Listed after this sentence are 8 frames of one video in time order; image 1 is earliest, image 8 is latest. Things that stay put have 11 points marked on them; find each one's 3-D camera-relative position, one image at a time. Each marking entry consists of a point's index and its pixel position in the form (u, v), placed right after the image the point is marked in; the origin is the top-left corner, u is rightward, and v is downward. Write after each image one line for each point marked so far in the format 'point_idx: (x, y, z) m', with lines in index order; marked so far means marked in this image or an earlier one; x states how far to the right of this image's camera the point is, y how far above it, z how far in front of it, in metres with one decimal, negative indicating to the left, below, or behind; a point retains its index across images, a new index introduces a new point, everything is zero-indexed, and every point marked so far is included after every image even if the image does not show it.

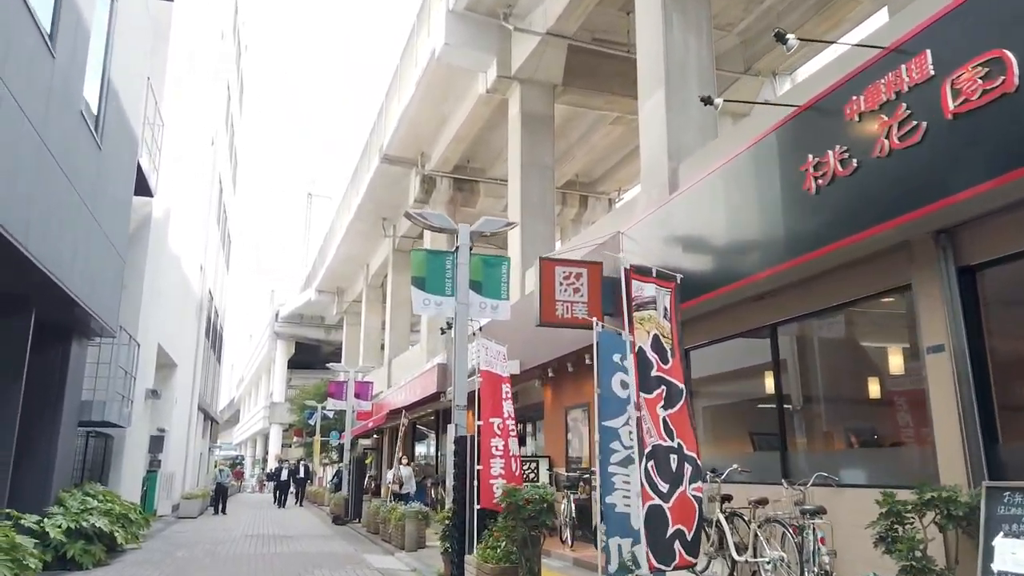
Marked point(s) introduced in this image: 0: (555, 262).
0: (+0.6, +0.4, +9.9) m
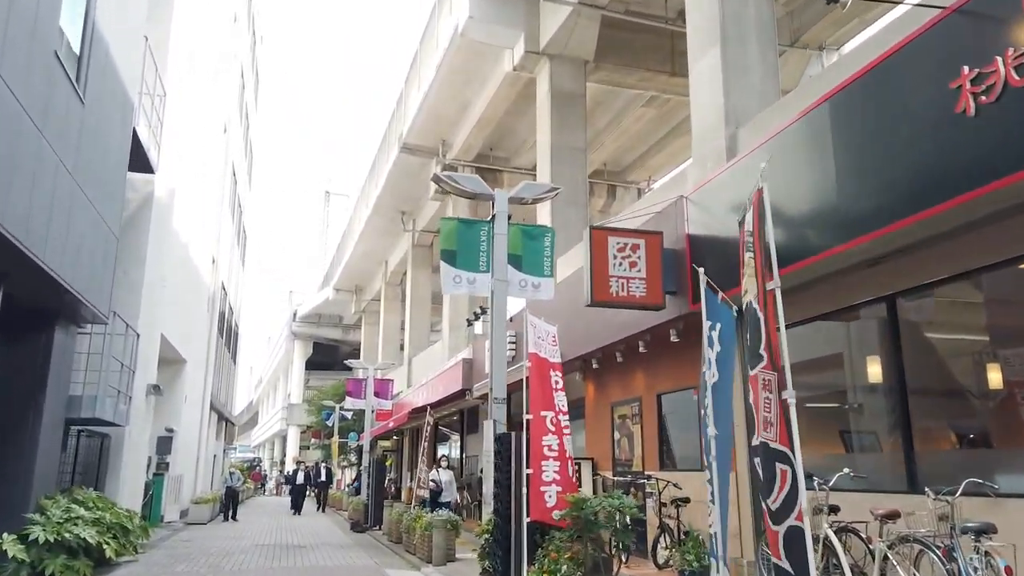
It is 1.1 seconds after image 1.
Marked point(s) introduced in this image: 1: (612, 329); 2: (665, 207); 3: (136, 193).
0: (+1.1, +0.7, +8.5) m
1: (+1.4, -0.5, +9.9) m
2: (+1.8, +1.0, +9.1) m
3: (-6.5, +1.6, +13.1) m
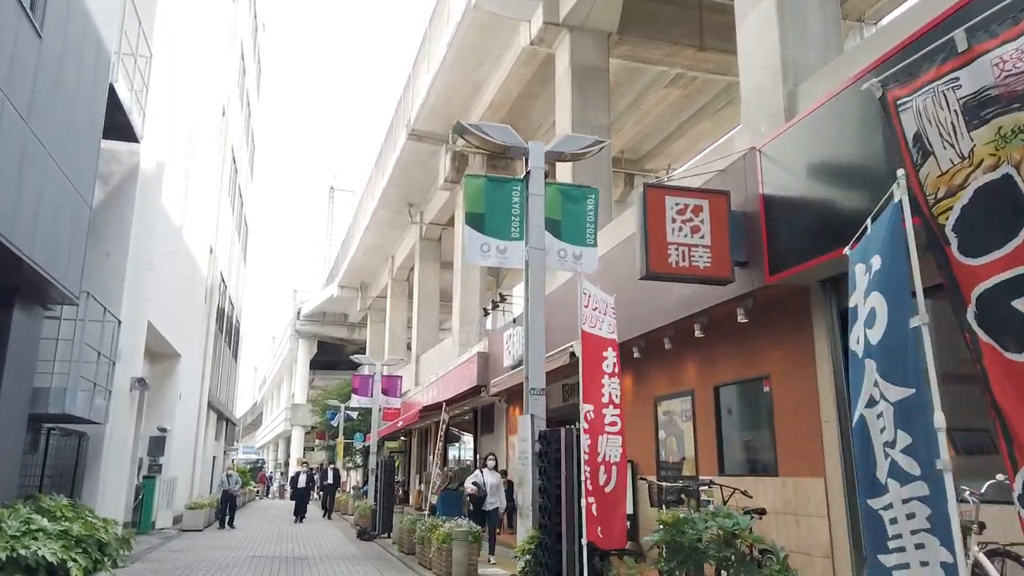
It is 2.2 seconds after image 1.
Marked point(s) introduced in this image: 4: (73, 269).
0: (+1.5, +0.9, +7.2) m
1: (+1.7, -0.2, +8.6) m
2: (+2.2, +1.3, +7.7) m
3: (-6.1, +1.9, +11.7) m
4: (-5.1, +0.2, +8.8) m
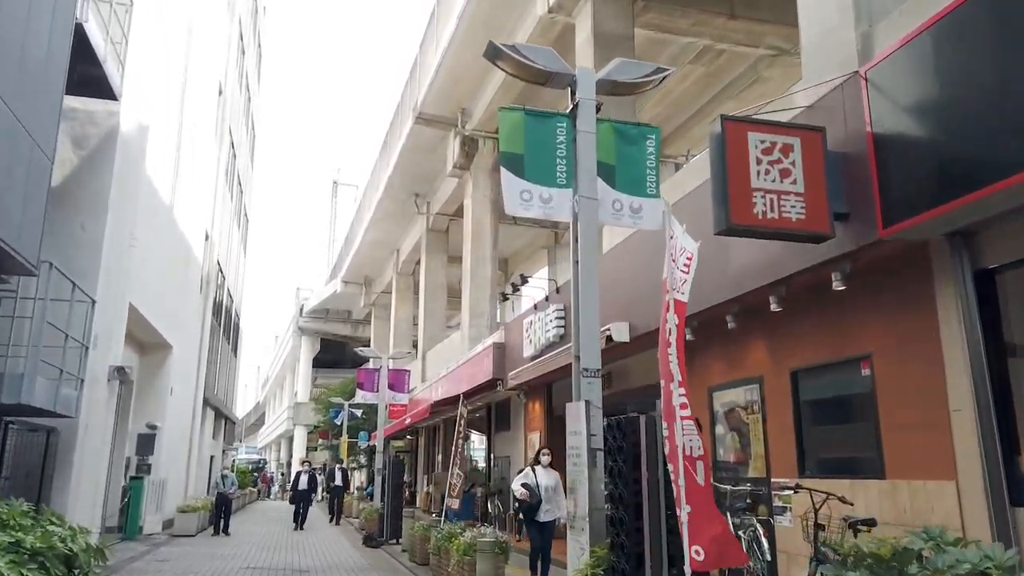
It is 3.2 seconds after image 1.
0: (+1.8, +1.3, +5.8) m
1: (+2.1, +0.1, +7.2) m
2: (+2.6, +1.6, +6.3) m
3: (-5.8, +2.2, +10.4) m
4: (-4.8, +0.5, +7.4) m
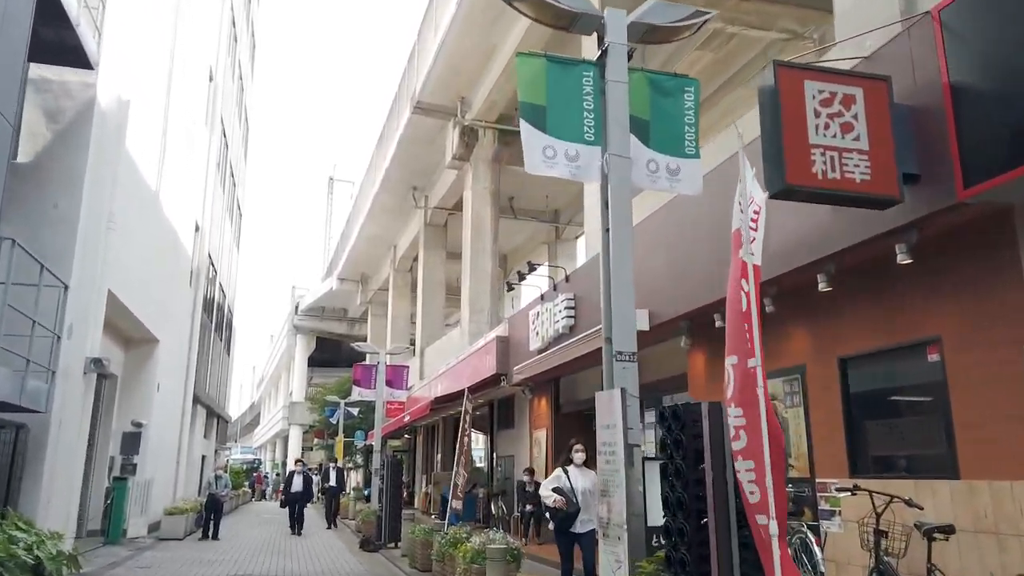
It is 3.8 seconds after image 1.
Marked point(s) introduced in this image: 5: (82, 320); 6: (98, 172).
0: (+2.0, +1.5, +5.1) m
1: (+2.2, +0.3, +6.4) m
2: (+2.7, +1.8, +5.6) m
3: (-5.7, +2.4, +9.6) m
4: (-4.6, +0.7, +6.7) m
5: (-5.5, -0.4, +9.7) m
6: (-5.5, +1.5, +10.0) m
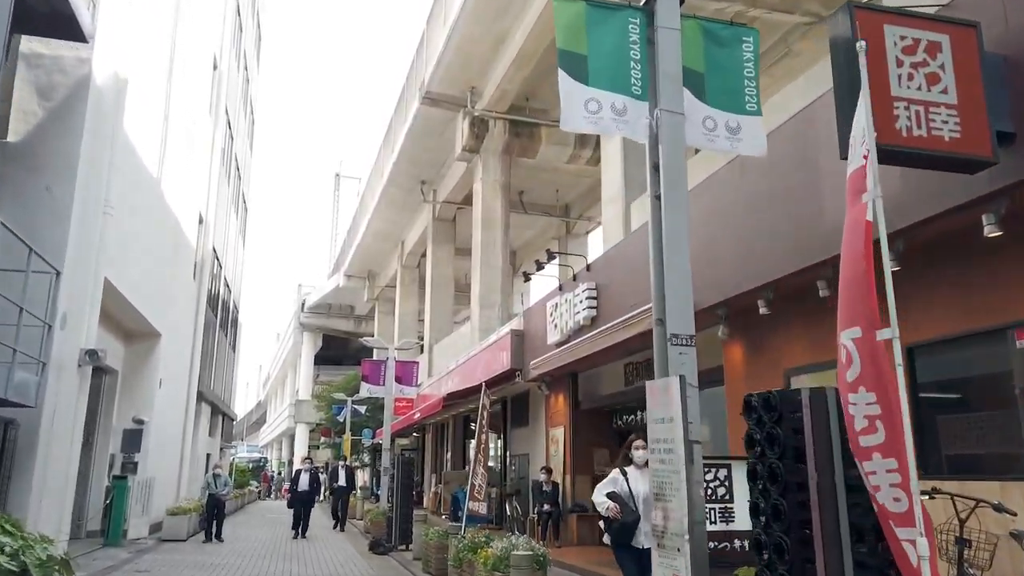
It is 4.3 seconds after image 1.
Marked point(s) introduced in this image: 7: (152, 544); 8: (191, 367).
0: (+2.2, +1.6, +4.4) m
1: (+2.5, +0.4, +5.8) m
2: (+2.9, +1.9, +5.0) m
3: (-5.4, +2.6, +9.1) m
4: (-4.4, +0.9, +6.1) m
5: (-5.3, -0.3, +9.2) m
6: (-5.2, +1.7, +9.4) m
7: (-6.5, -4.6, +13.7) m
8: (-8.3, -2.0, +19.4) m
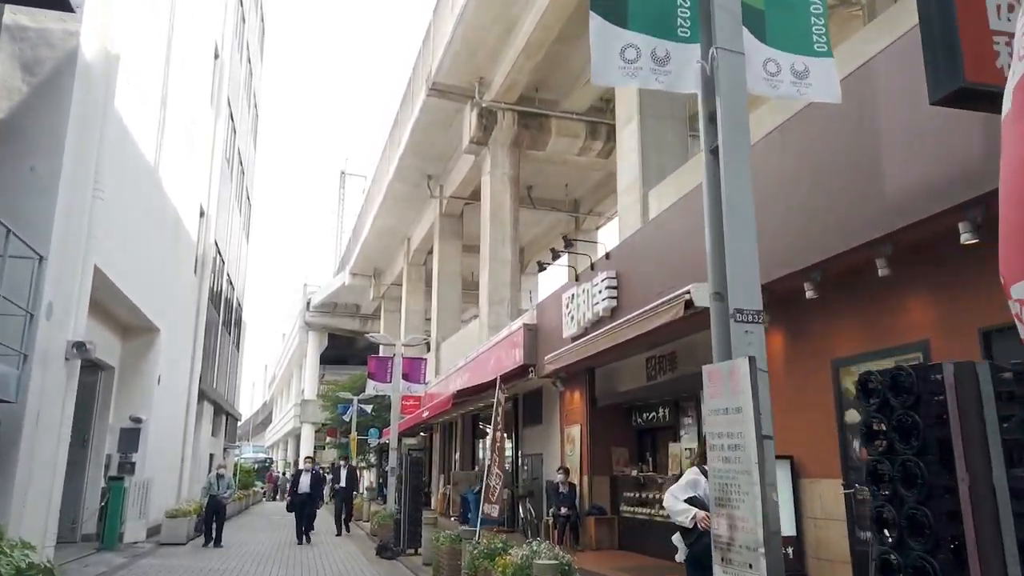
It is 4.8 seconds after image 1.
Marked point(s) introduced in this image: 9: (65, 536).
0: (+2.3, +1.8, +3.8) m
1: (+2.6, +0.6, +5.2) m
2: (+3.1, +2.1, +4.3) m
3: (-5.2, +2.7, +8.5) m
4: (-4.2, +1.0, +5.5) m
5: (-5.1, -0.1, +8.6) m
6: (-5.0, +1.8, +8.8) m
7: (-6.3, -4.5, +13.1) m
8: (-8.0, -1.9, +18.9) m
9: (-7.7, -4.3, +13.0) m
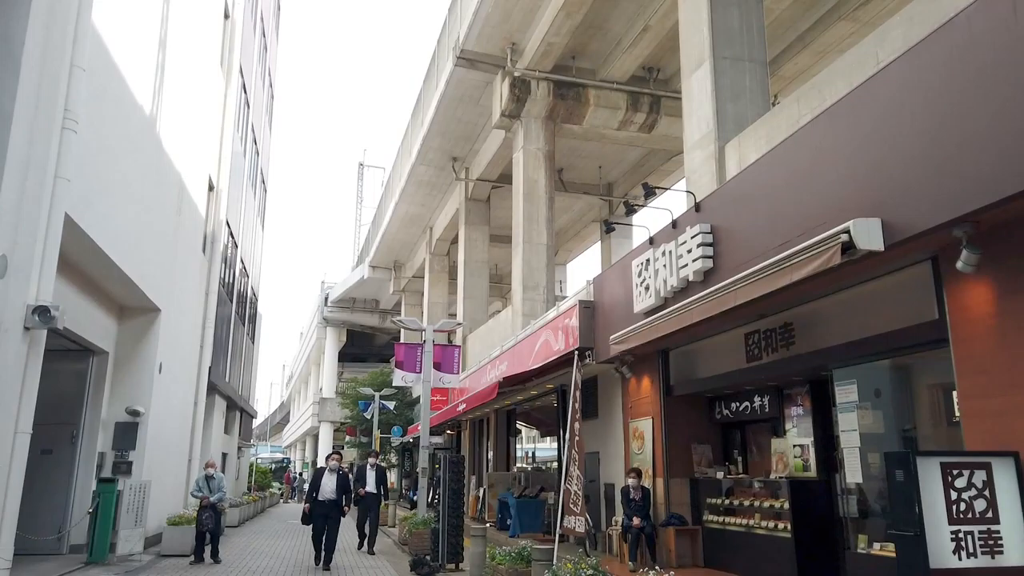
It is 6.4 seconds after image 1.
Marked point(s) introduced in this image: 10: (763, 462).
0: (+3.0, +2.2, +1.8) m
1: (+3.3, +1.0, +3.2) m
2: (+3.7, +2.5, +2.3) m
3: (-4.5, +3.1, +6.6) m
4: (-3.6, +1.5, +3.6) m
5: (-4.3, +0.3, +6.7) m
6: (-4.3, +2.3, +7.0) m
7: (-5.5, -4.1, +11.3) m
8: (-7.1, -1.5, +17.1) m
9: (-6.9, -3.9, +11.2) m
10: (+3.2, -2.2, +9.5) m
